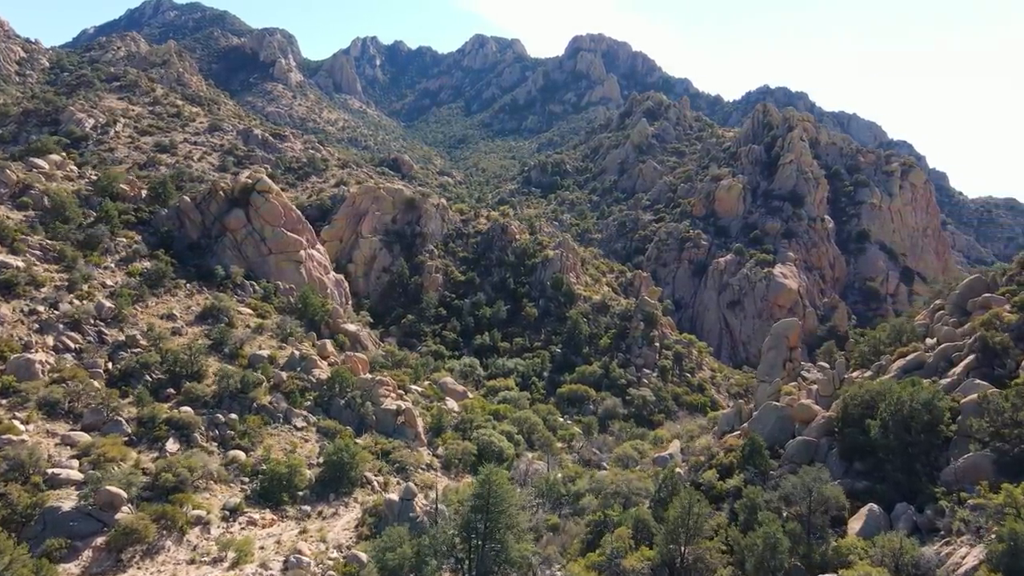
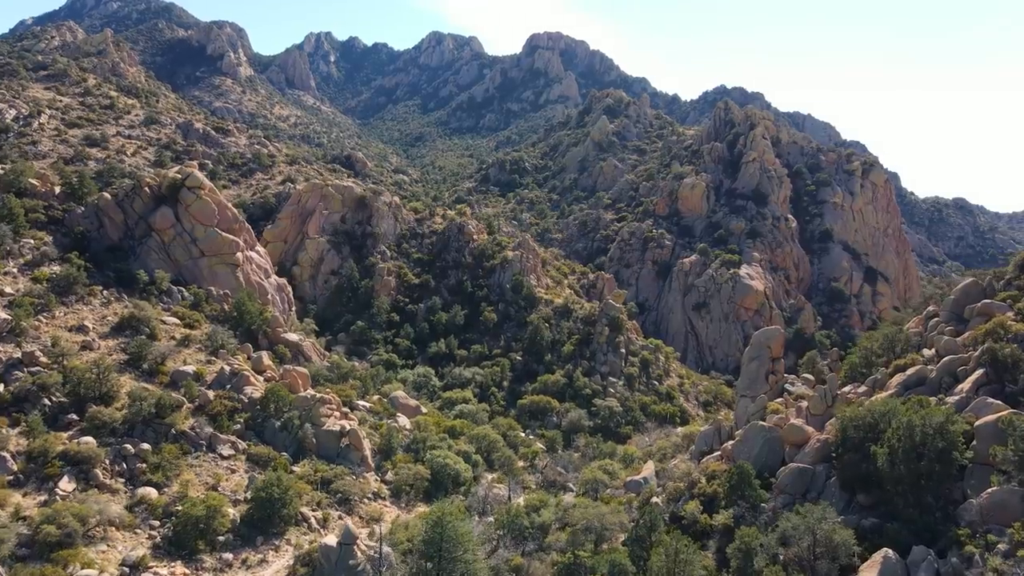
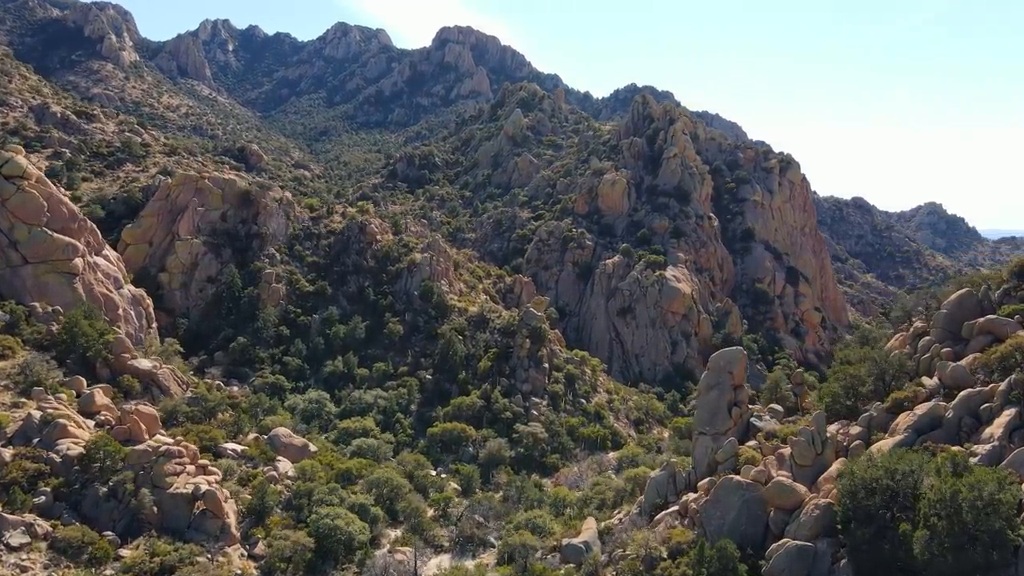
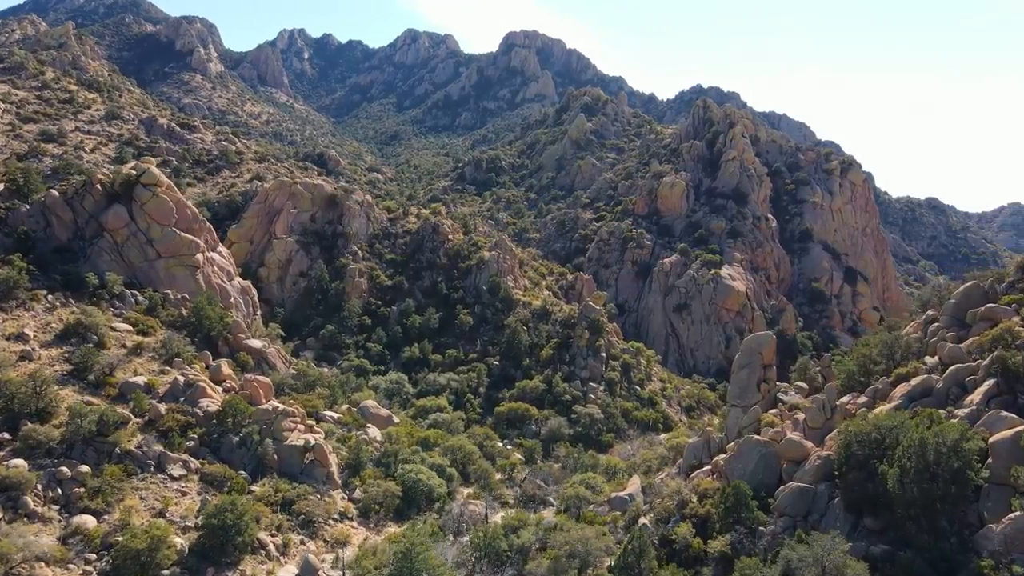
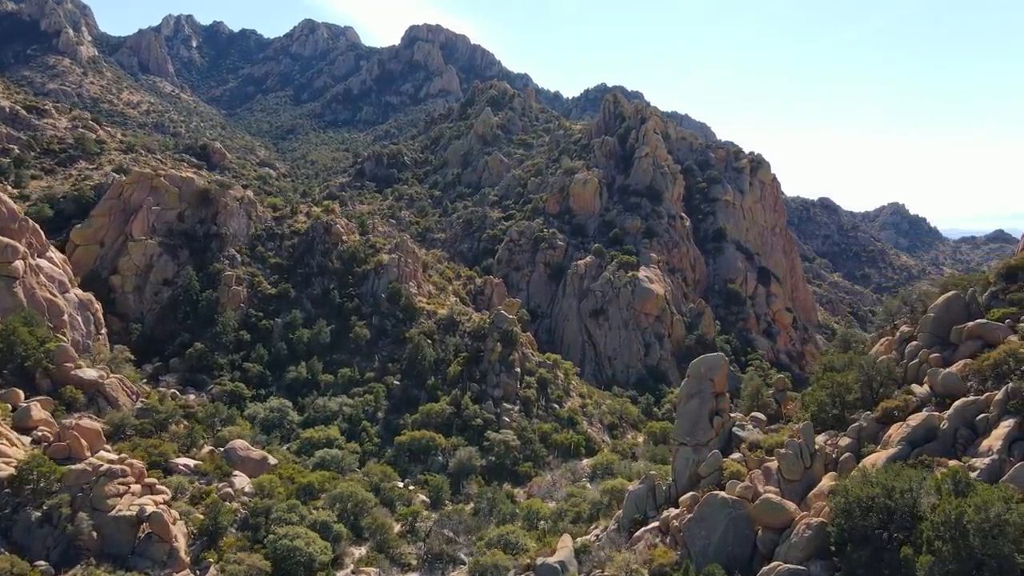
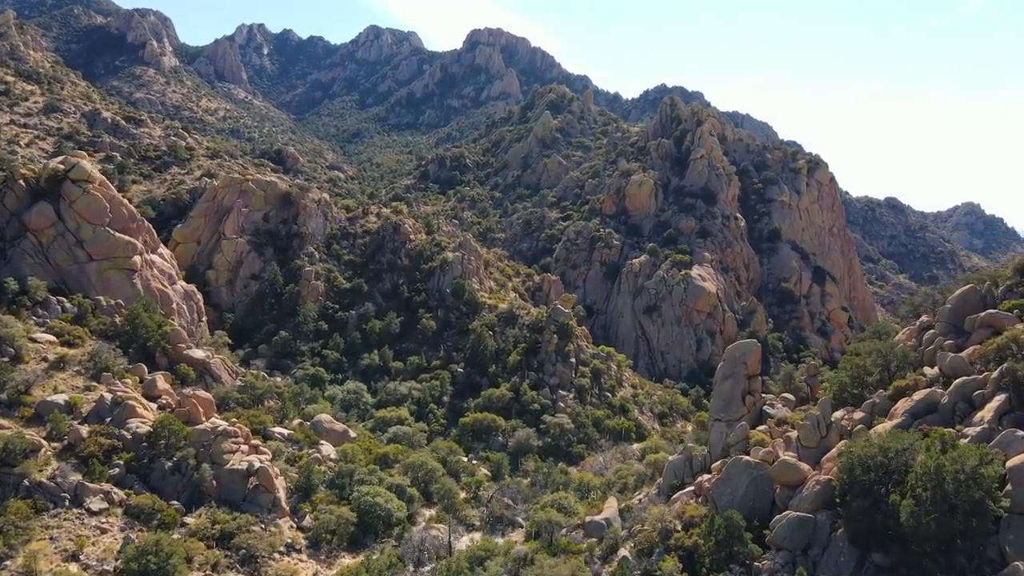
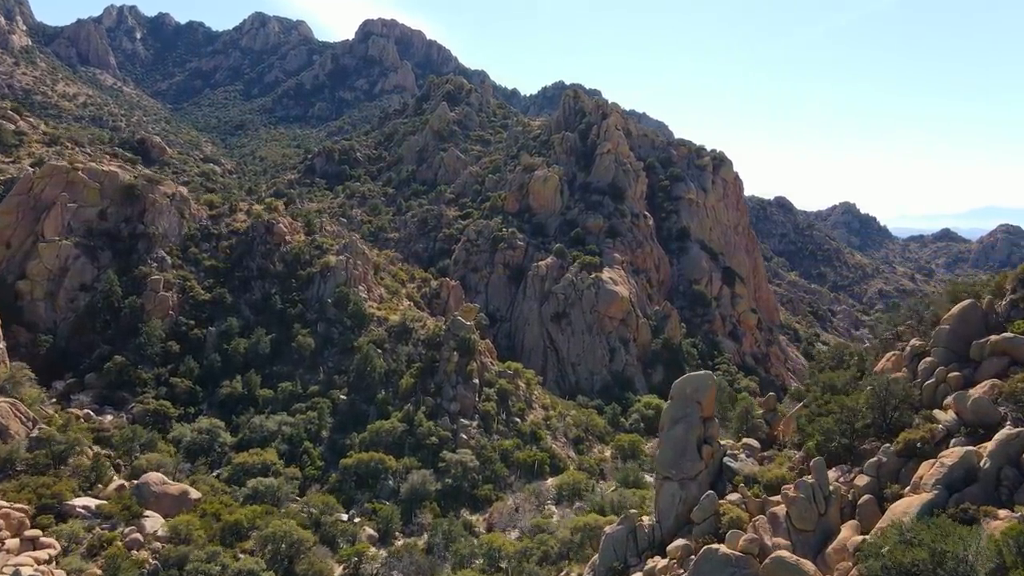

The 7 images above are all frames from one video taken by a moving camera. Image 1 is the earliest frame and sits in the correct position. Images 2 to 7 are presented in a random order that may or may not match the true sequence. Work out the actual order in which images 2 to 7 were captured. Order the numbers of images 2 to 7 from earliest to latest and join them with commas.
2, 4, 6, 3, 5, 7
